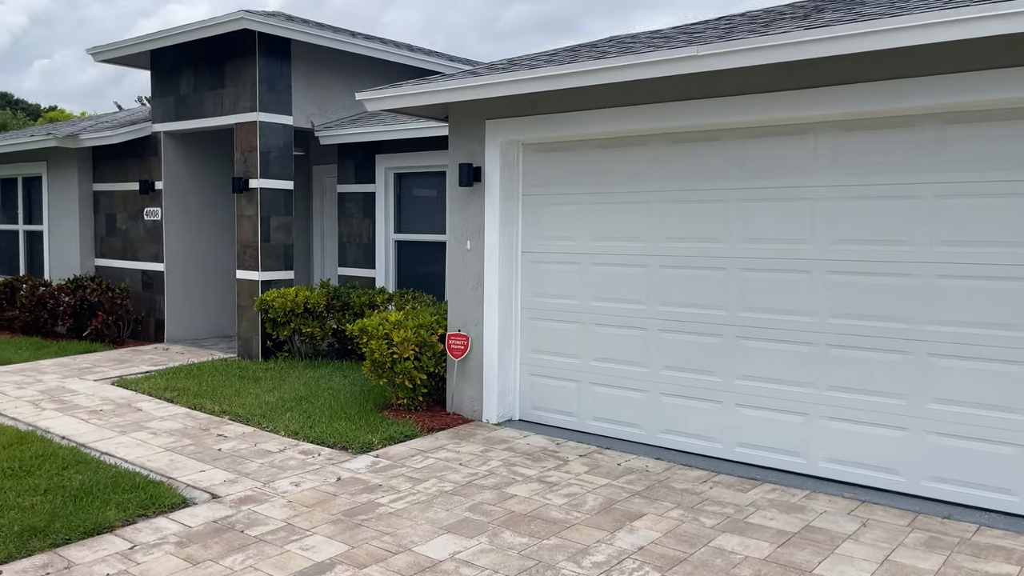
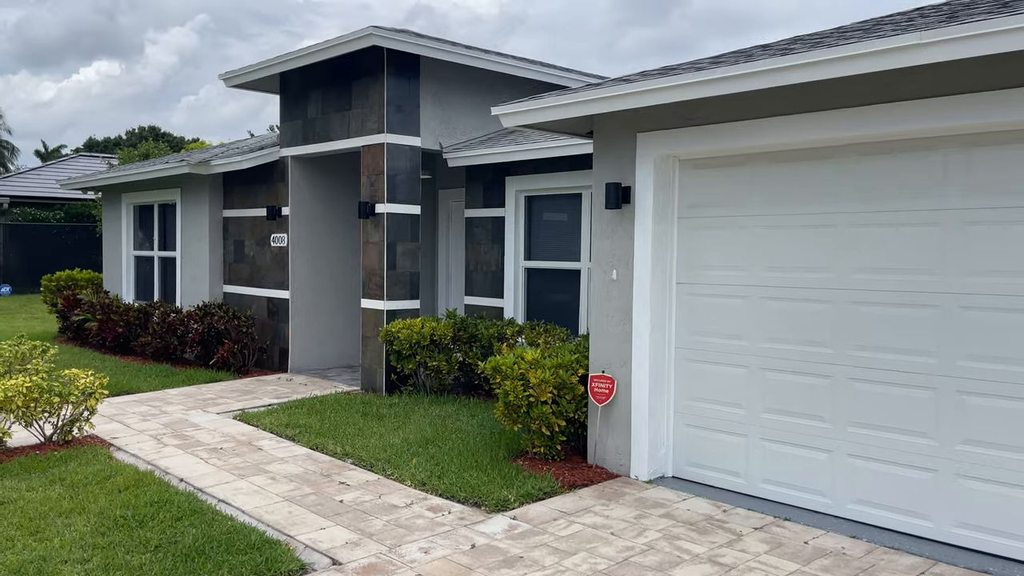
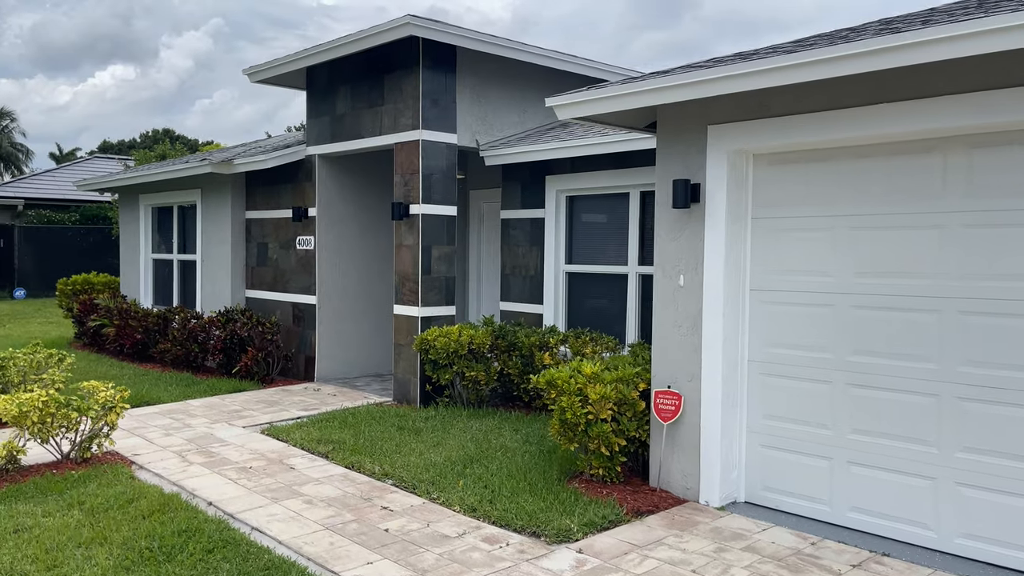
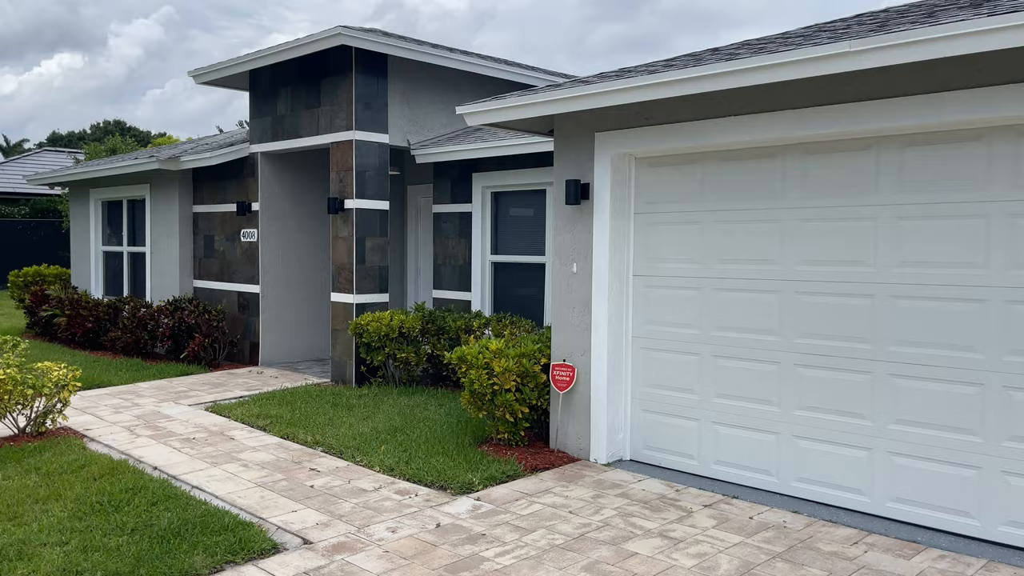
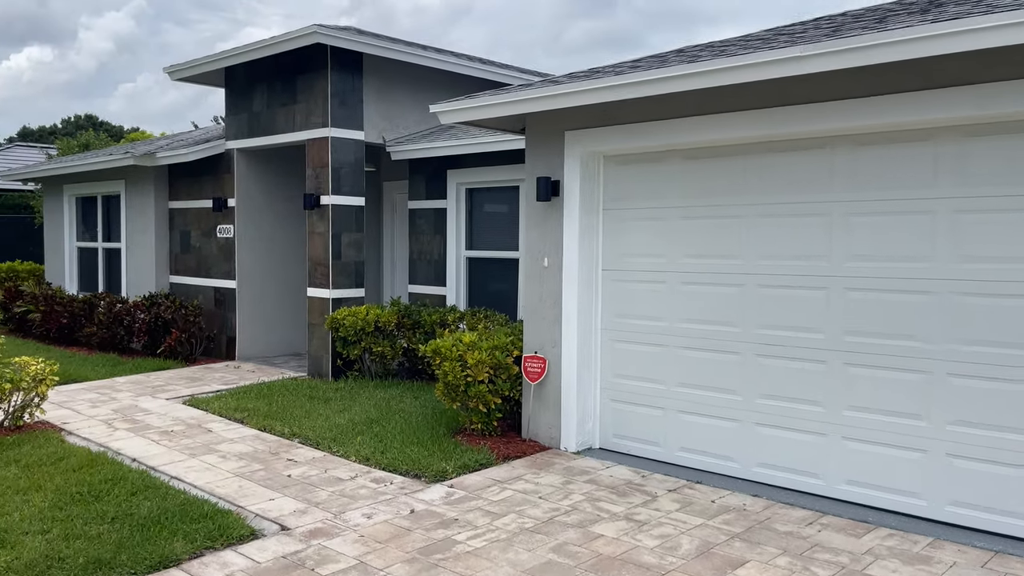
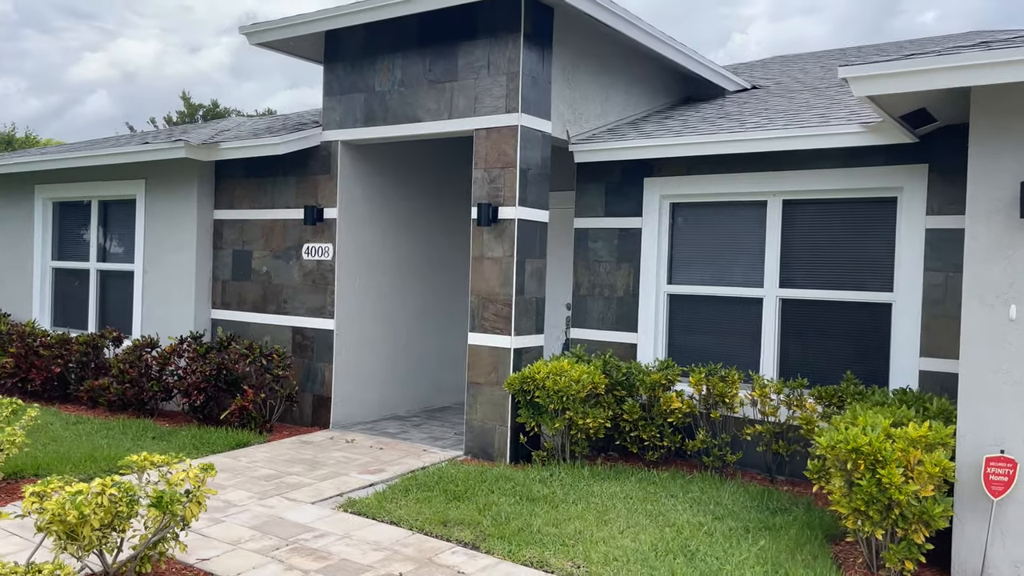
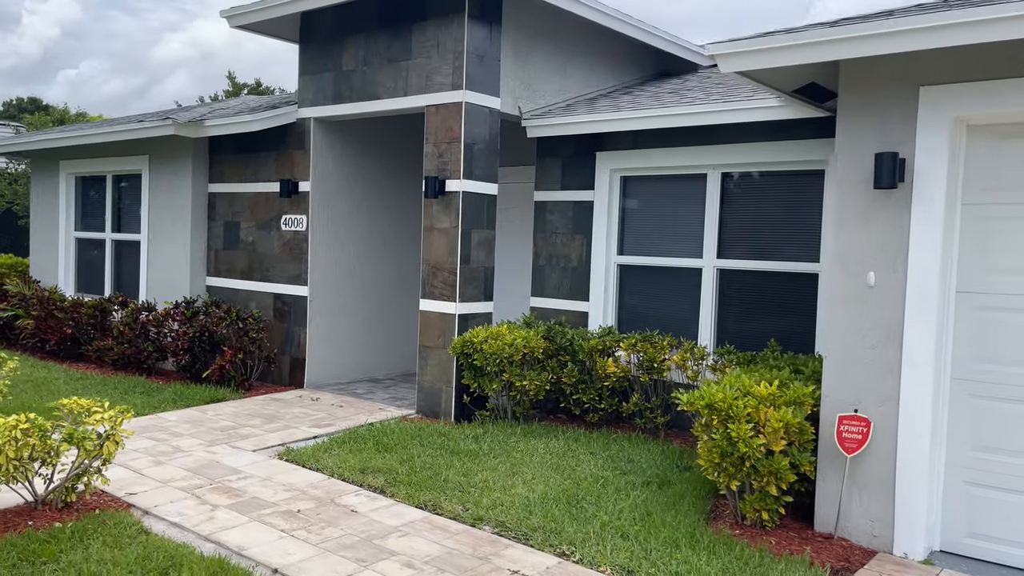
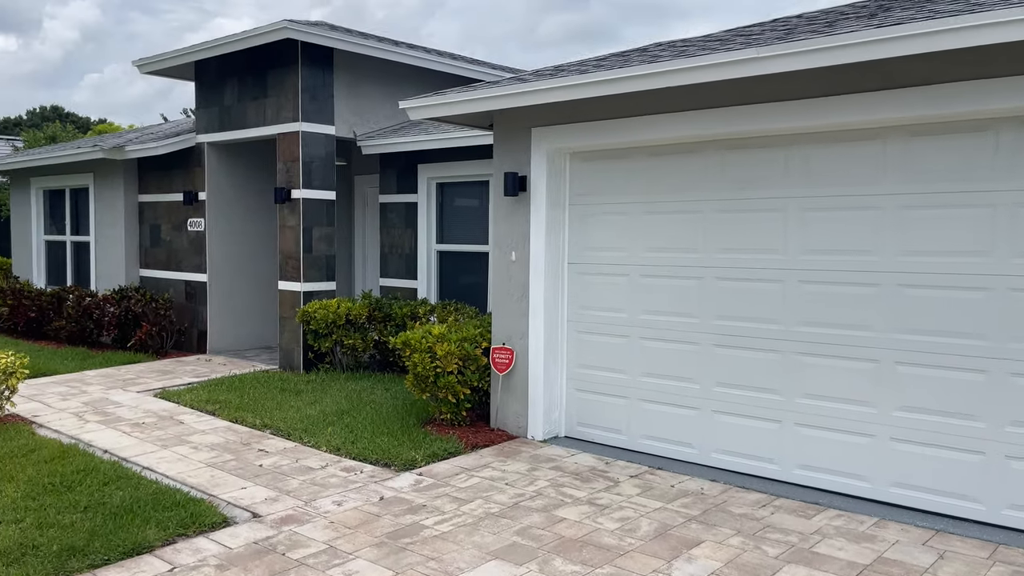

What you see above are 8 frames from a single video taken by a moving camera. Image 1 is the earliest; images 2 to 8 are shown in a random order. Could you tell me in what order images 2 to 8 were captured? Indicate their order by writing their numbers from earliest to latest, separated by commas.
8, 5, 4, 2, 3, 7, 6
